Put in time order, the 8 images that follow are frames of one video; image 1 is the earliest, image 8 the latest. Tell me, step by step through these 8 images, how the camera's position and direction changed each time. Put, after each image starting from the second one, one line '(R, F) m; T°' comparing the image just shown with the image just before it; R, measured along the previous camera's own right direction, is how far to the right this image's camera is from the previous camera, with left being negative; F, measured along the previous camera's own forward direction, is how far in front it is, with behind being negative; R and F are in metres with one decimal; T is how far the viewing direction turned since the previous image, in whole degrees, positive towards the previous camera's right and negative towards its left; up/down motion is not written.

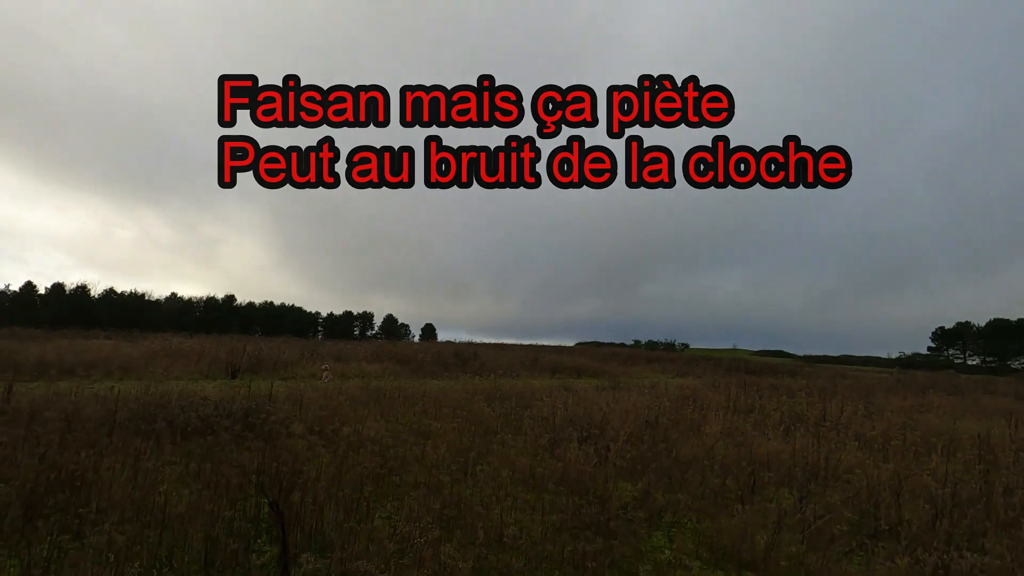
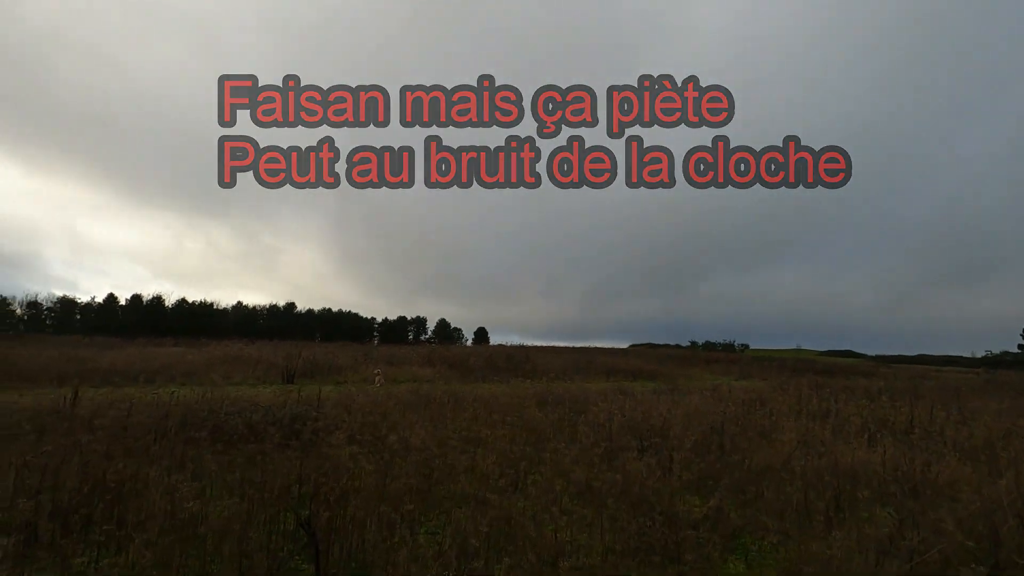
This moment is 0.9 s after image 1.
(0.0, +0.6) m; -5°
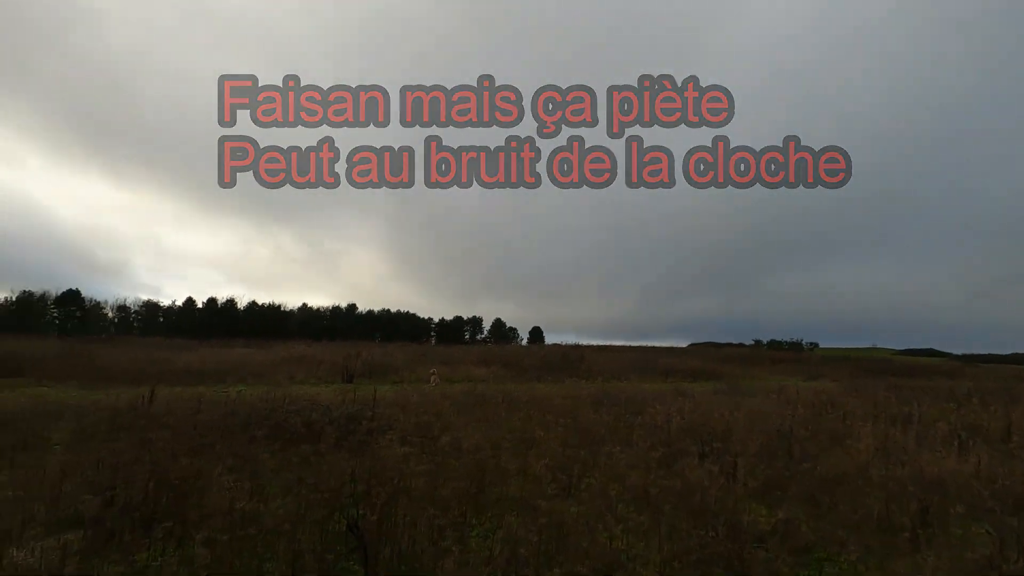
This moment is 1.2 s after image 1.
(+0.1, +0.2) m; -6°
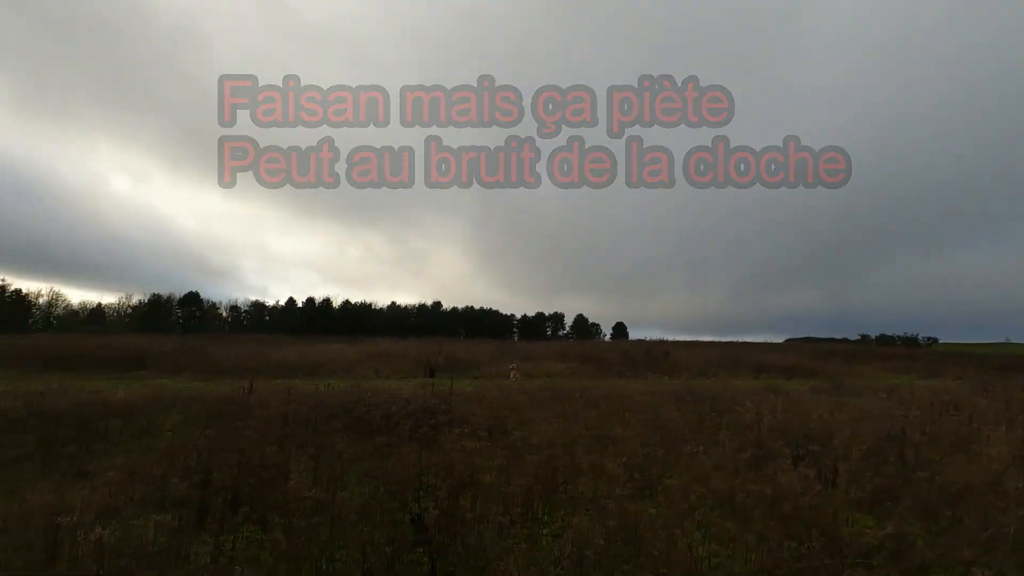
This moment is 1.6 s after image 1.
(+0.2, +0.2) m; -9°
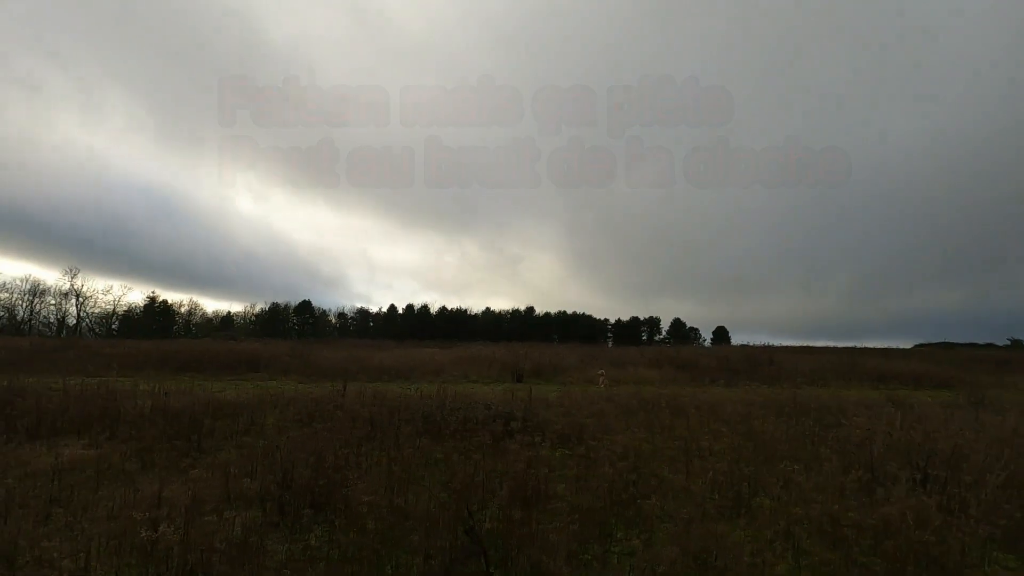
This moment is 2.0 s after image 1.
(+0.3, +0.2) m; -10°
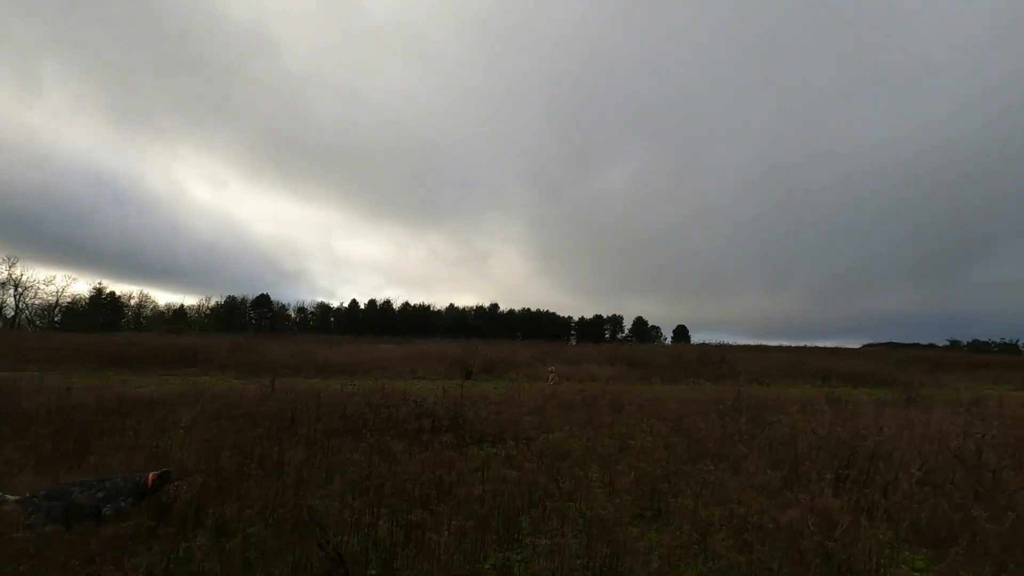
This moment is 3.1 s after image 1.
(+0.7, +0.4) m; +4°
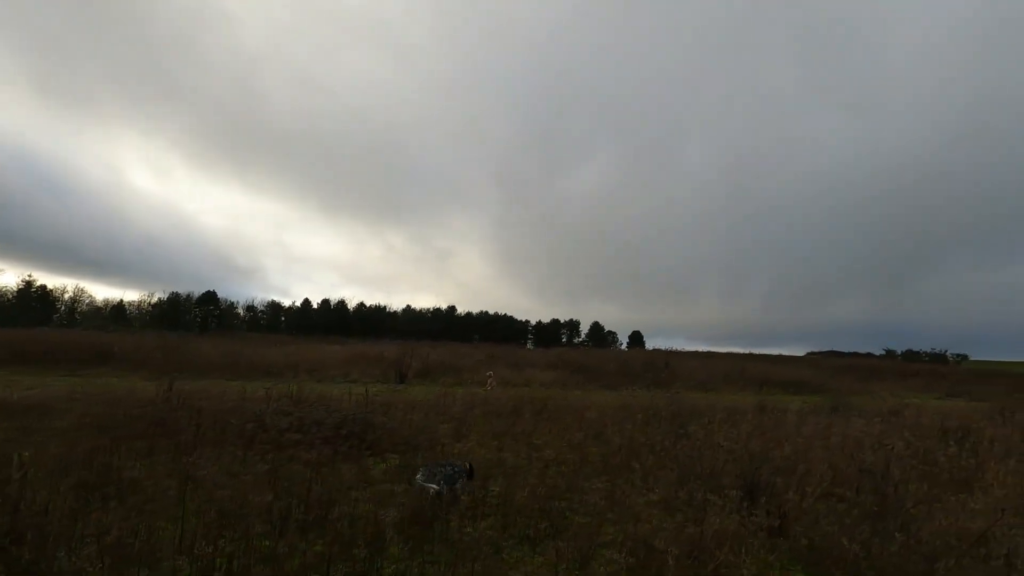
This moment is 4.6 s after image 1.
(+0.9, +0.5) m; +4°
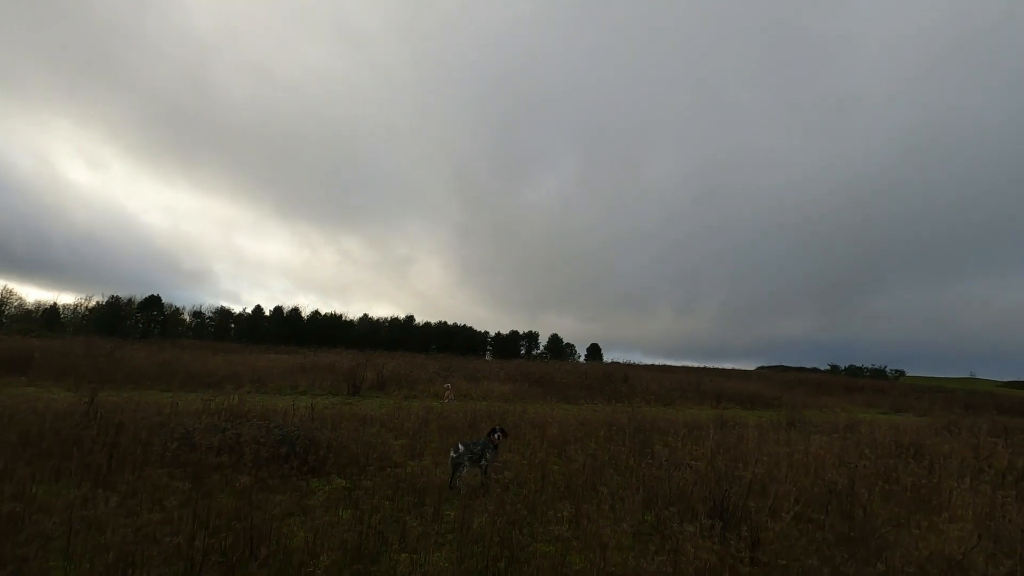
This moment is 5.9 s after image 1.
(0.0, +0.5) m; +4°
